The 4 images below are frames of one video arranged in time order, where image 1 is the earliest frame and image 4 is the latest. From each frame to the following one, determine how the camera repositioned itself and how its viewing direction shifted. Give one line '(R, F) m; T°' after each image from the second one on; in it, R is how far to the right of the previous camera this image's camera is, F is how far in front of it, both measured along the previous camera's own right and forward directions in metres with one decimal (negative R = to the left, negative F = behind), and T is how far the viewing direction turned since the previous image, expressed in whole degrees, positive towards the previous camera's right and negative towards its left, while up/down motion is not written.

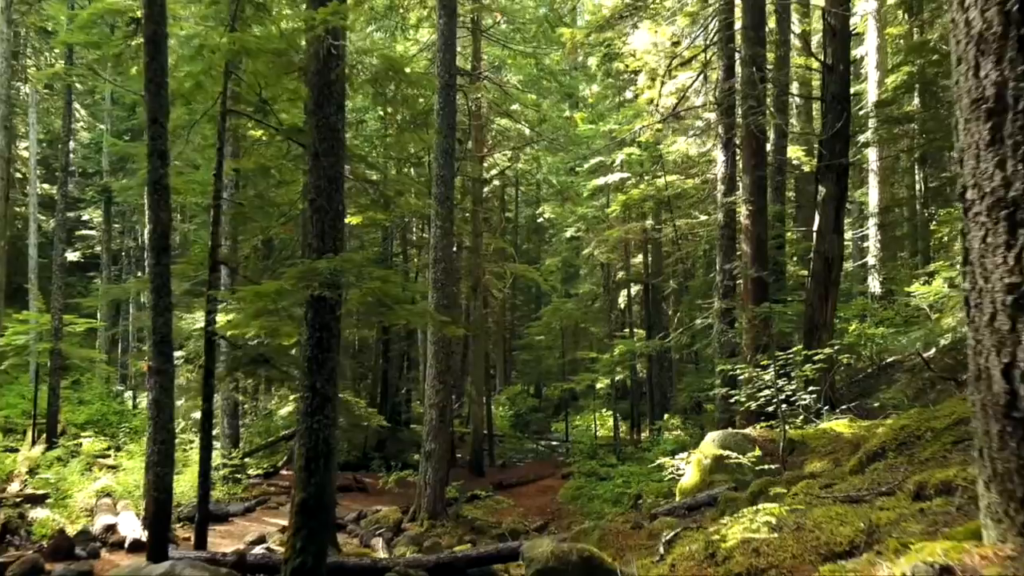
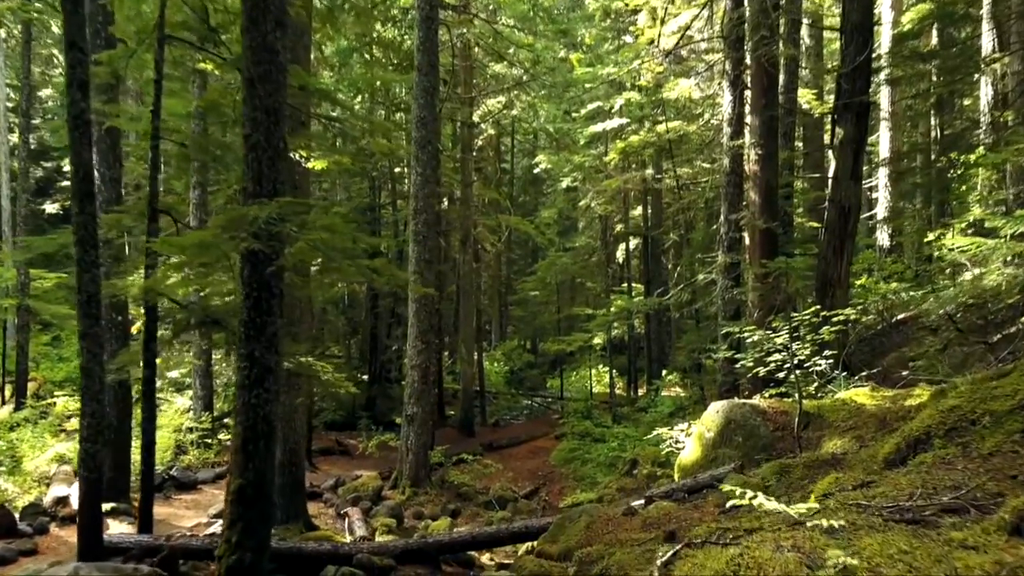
(+0.2, +1.0) m; 0°
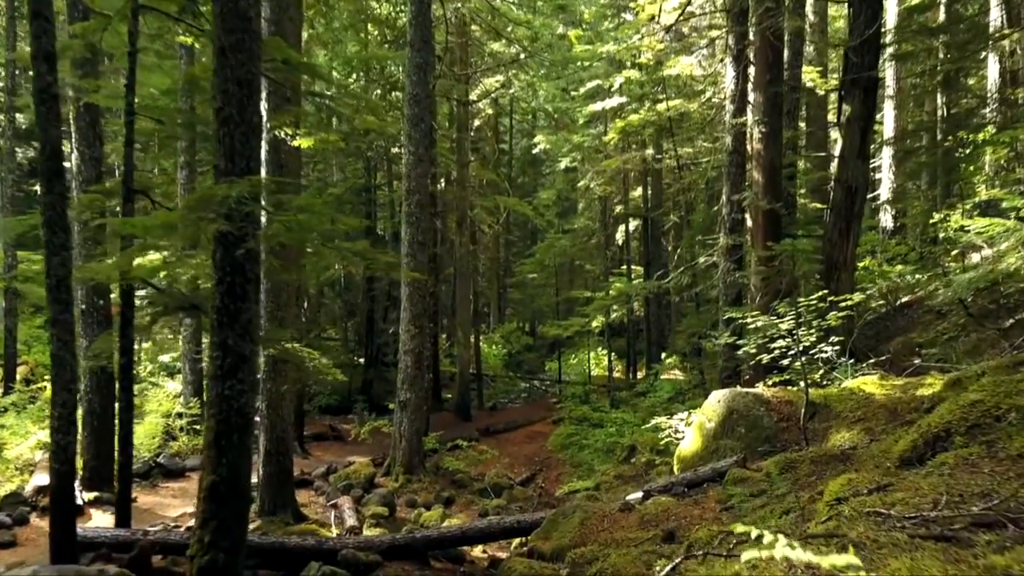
(+0.1, +0.3) m; 0°
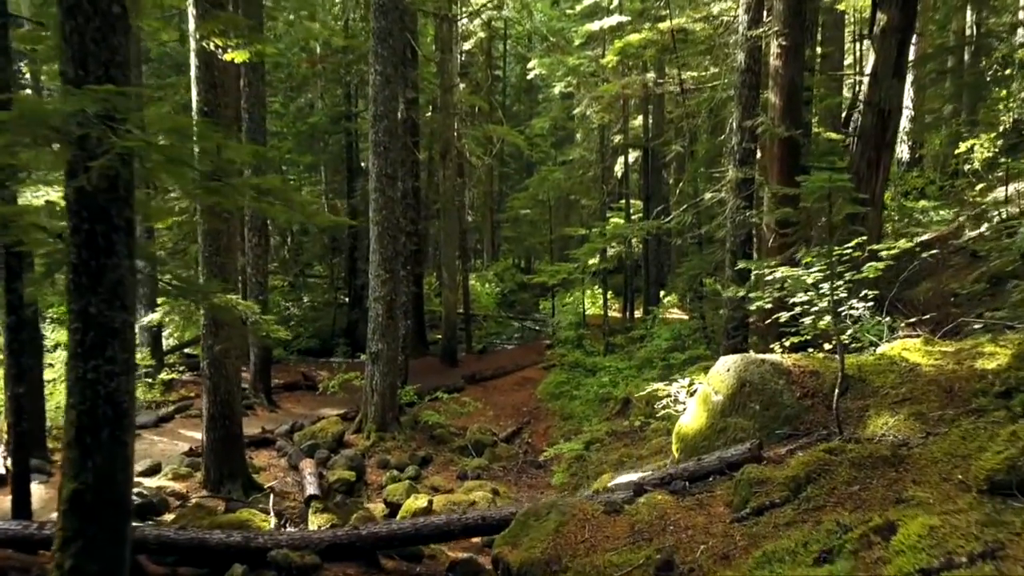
(+0.2, +1.3) m; 0°
